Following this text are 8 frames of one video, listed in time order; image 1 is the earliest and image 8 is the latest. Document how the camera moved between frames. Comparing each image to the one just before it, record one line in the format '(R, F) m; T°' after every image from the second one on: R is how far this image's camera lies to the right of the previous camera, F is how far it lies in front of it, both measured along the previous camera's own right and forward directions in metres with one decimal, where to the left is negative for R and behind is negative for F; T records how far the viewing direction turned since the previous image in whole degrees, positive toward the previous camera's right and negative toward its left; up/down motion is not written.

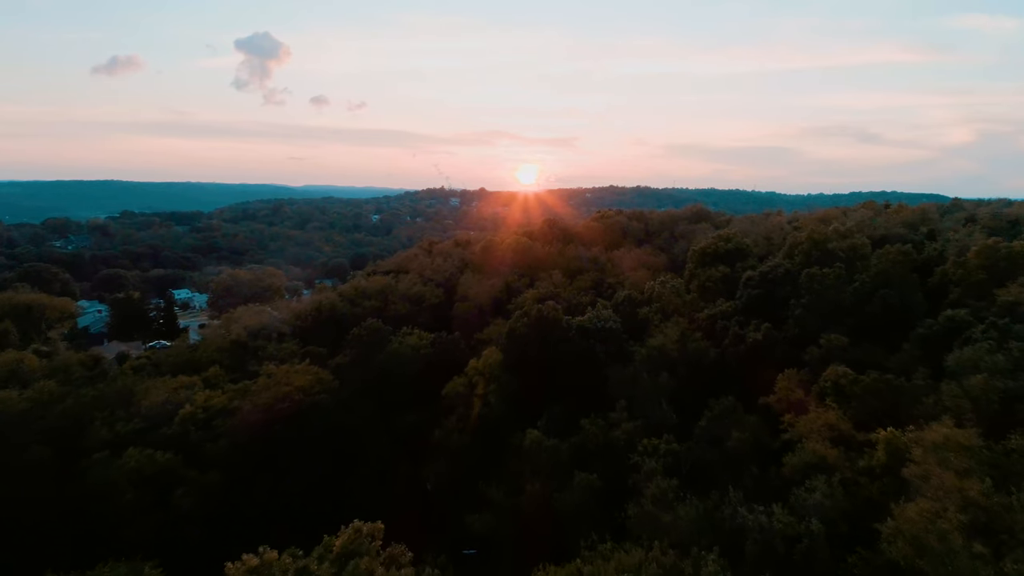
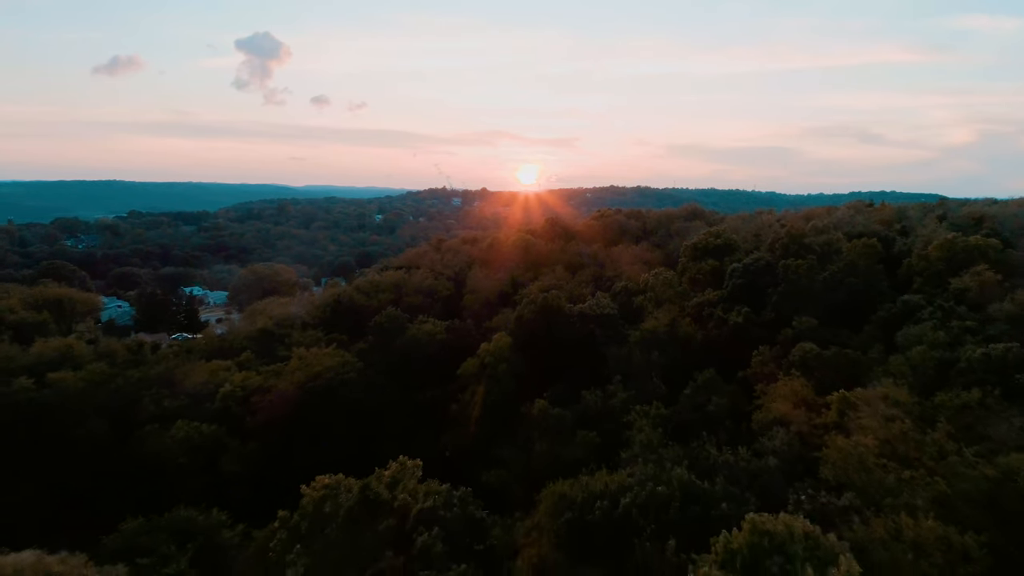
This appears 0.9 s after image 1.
(-0.2, -2.4) m; 0°
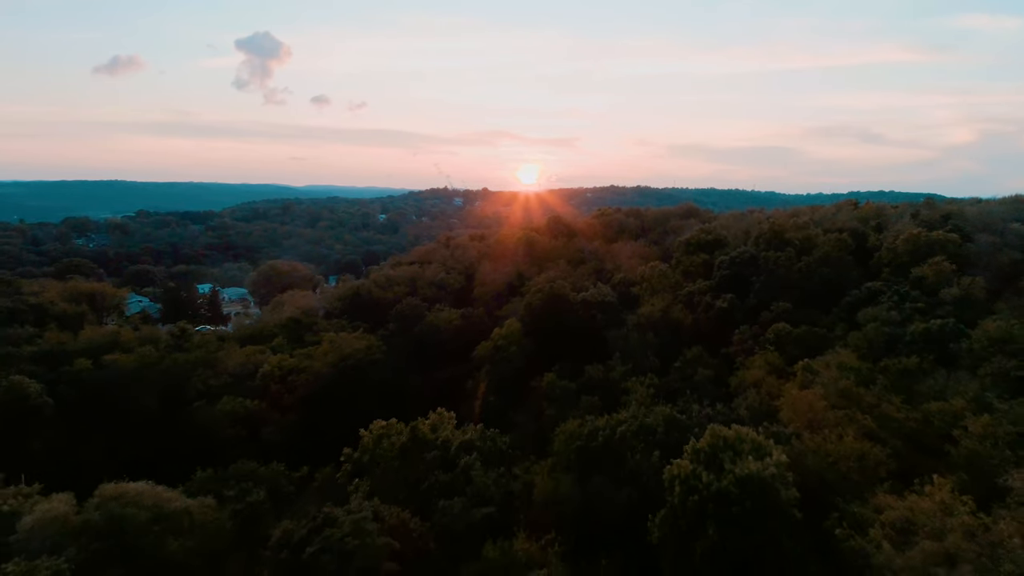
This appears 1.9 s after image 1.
(-0.4, -2.7) m; 0°
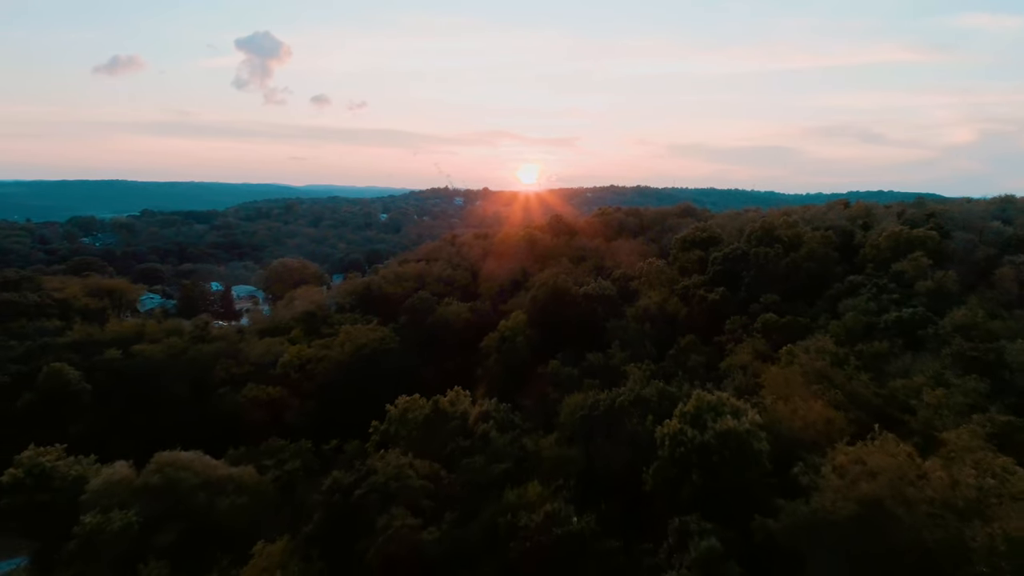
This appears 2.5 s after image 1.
(-0.2, -1.7) m; 0°
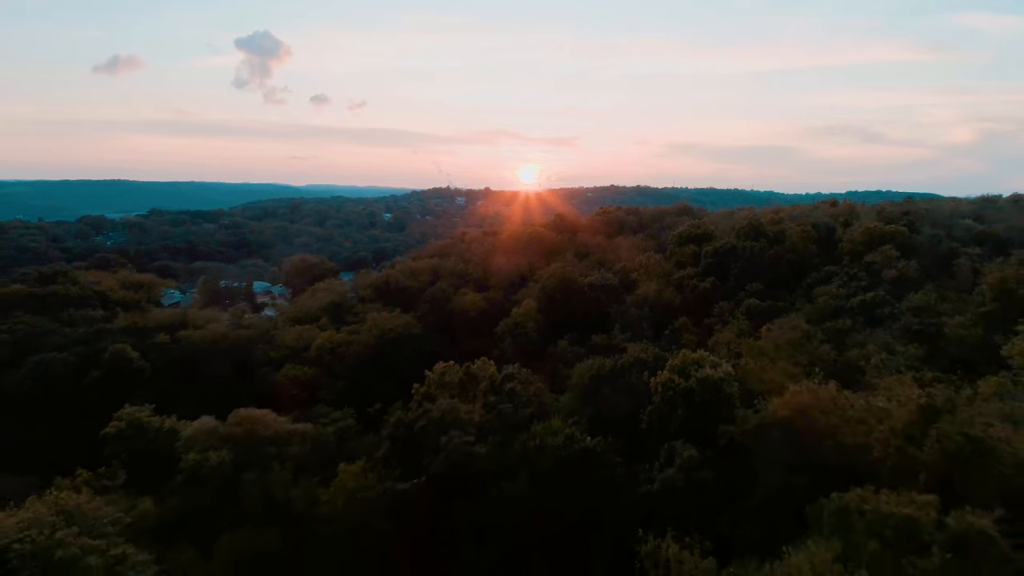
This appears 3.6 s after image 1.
(-0.5, -3.0) m; 0°
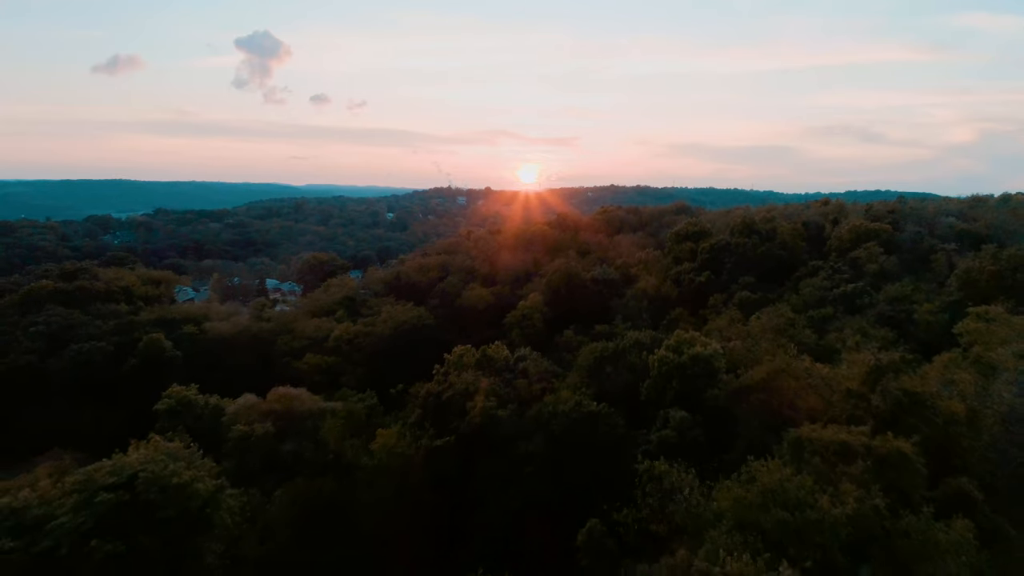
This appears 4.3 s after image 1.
(-0.3, -1.9) m; 0°
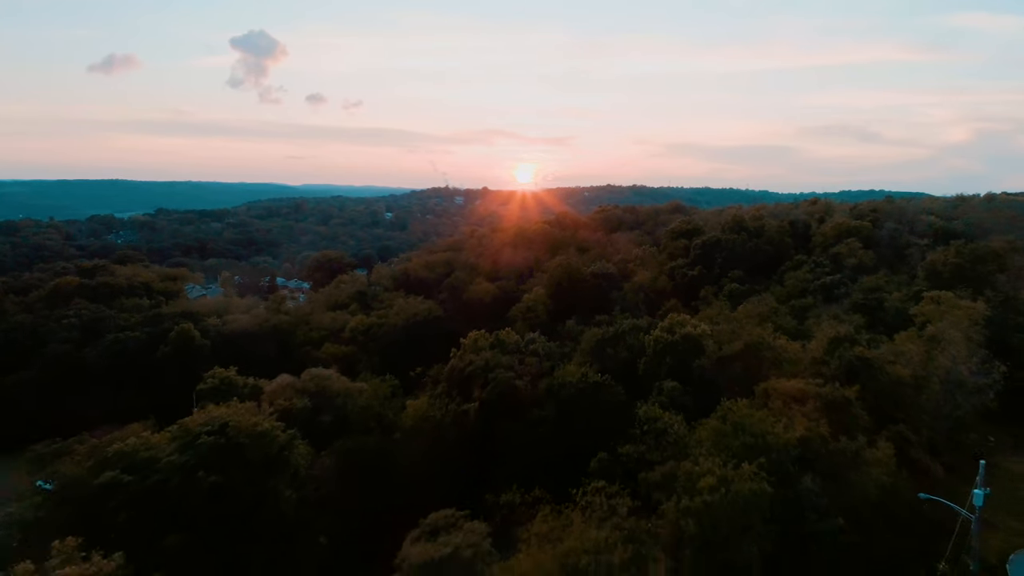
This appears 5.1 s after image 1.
(-0.4, -2.2) m; 0°
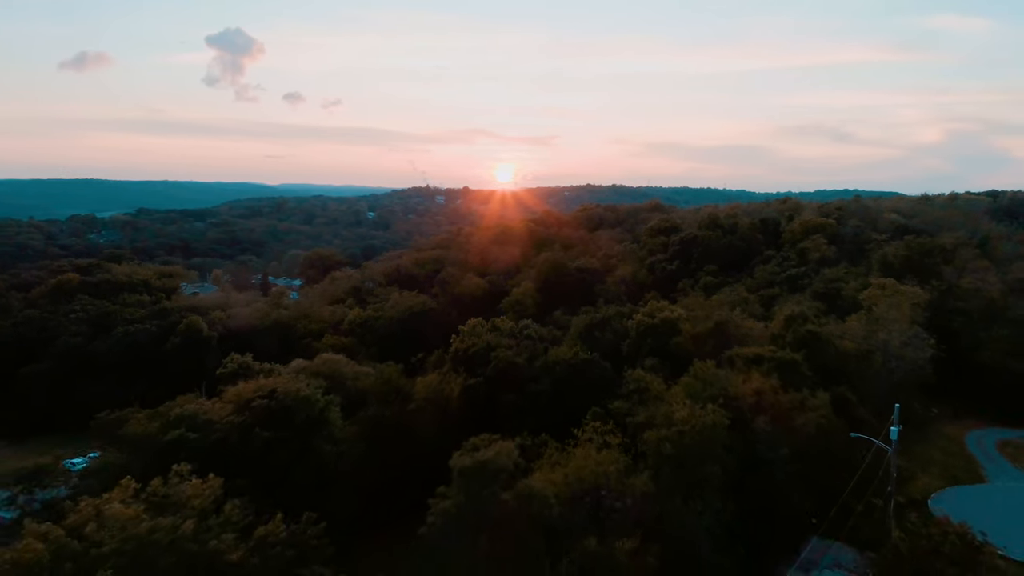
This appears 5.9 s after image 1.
(-0.5, -2.1) m; +2°
